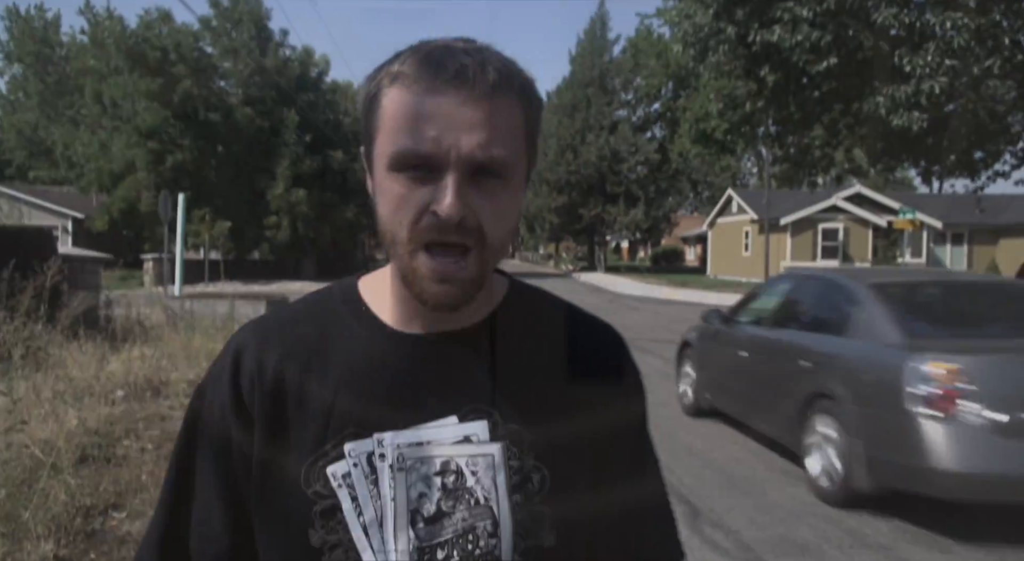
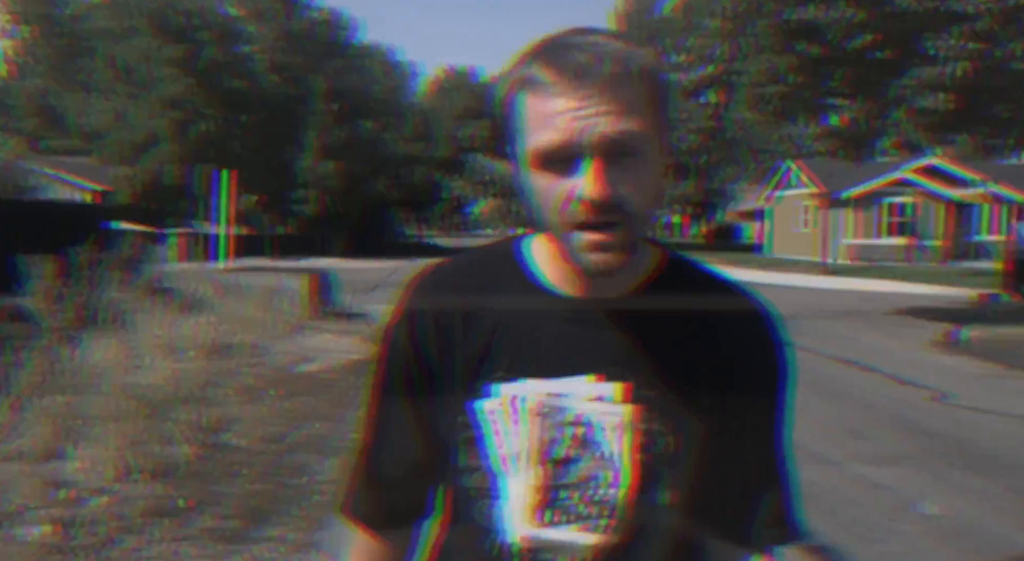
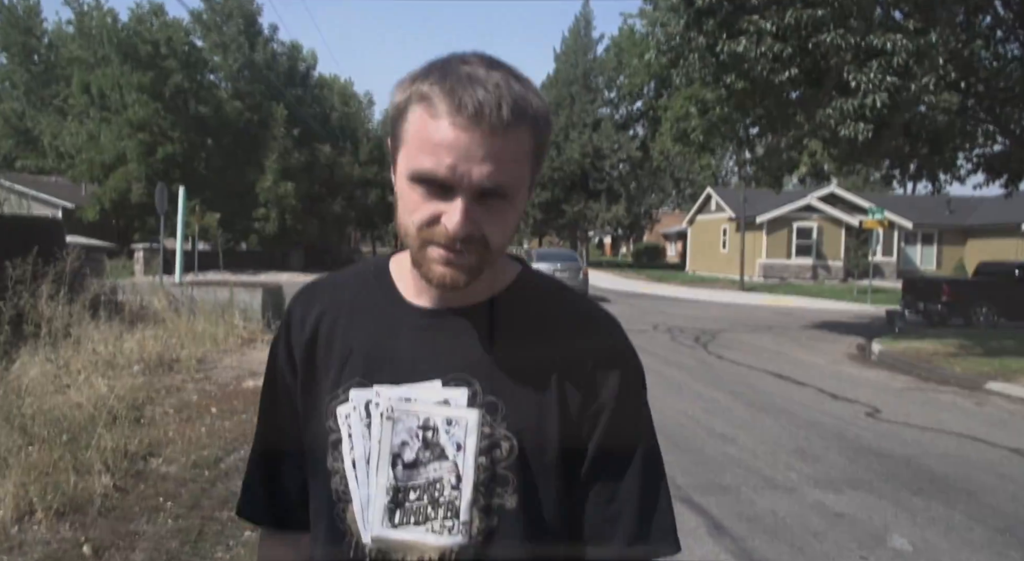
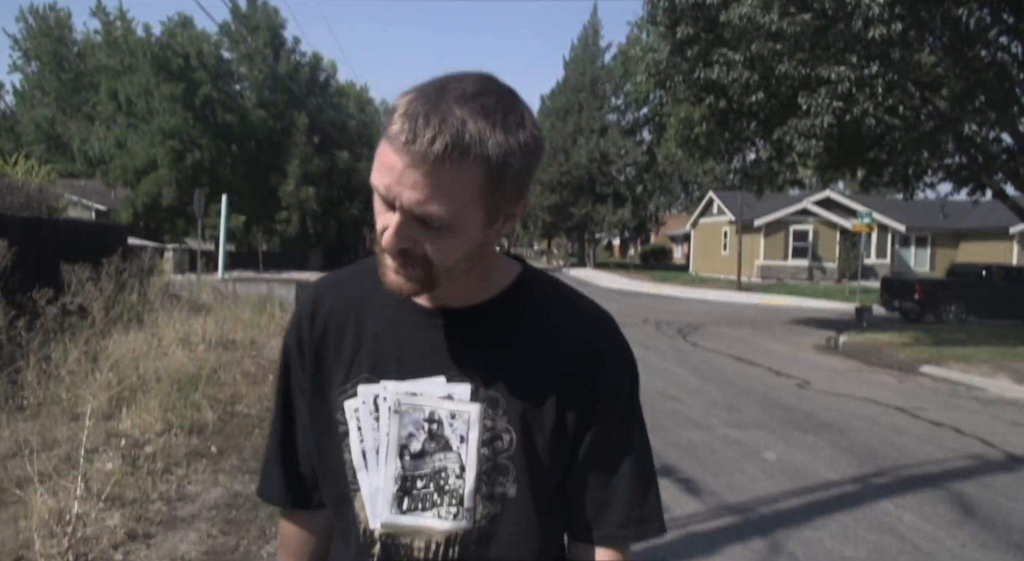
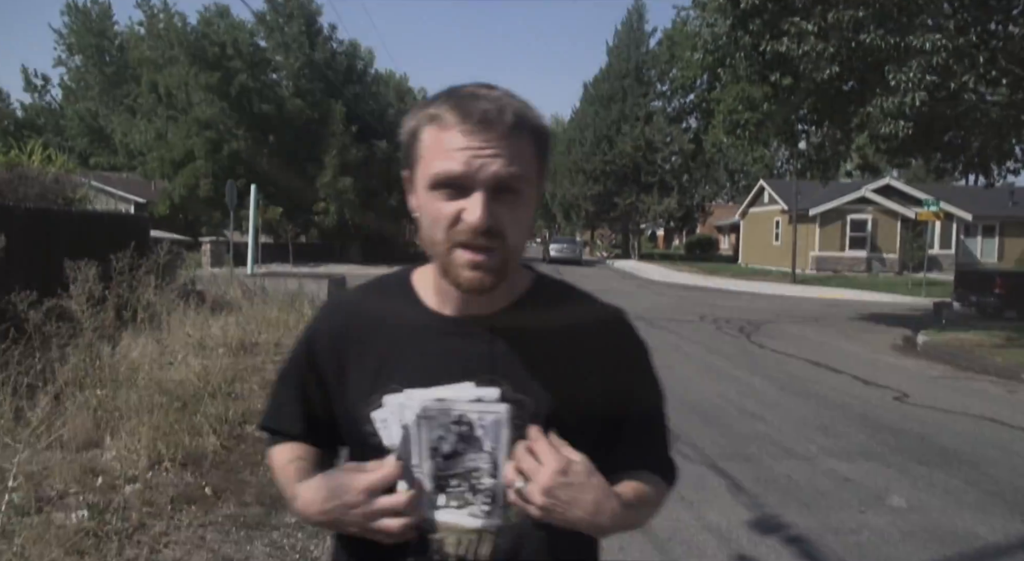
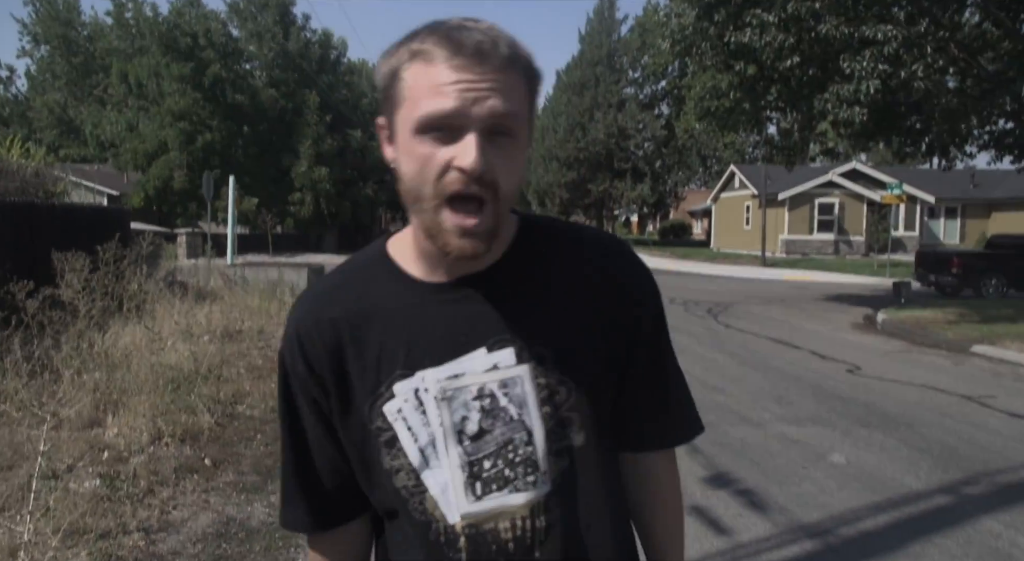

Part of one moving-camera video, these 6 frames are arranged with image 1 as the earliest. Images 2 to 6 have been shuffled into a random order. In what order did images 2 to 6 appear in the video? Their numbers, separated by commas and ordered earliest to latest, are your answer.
3, 5, 2, 6, 4
